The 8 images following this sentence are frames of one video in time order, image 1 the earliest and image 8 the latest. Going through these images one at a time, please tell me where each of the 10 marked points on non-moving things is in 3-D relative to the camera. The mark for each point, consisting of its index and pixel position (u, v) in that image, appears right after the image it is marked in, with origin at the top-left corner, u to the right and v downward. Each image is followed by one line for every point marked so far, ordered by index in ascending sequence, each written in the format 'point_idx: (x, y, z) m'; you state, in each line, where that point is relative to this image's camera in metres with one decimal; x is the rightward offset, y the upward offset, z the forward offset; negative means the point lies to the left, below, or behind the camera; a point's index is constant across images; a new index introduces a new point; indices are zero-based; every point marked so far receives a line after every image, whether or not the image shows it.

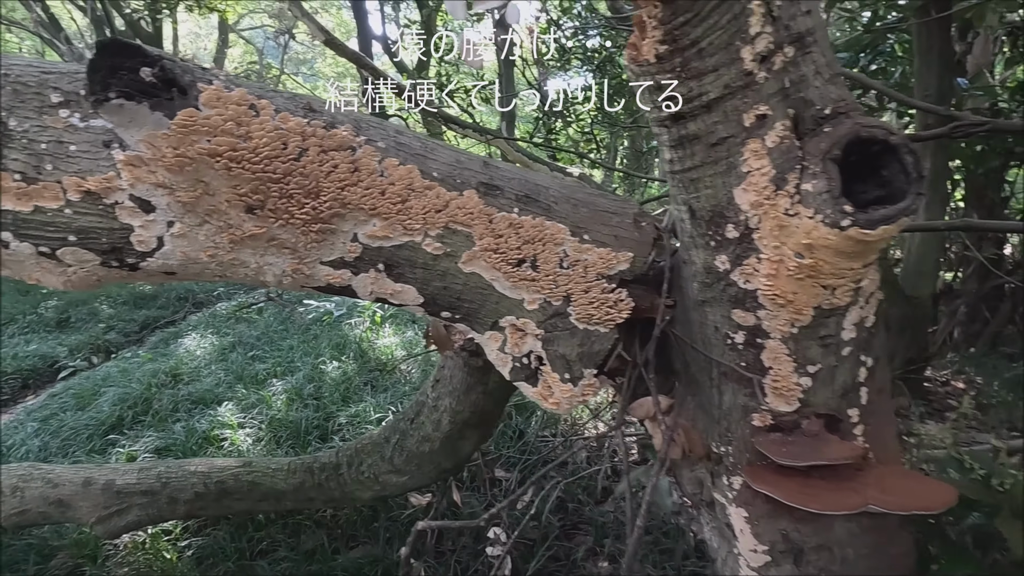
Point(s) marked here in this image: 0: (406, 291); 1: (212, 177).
0: (-0.2, 0.0, +0.8) m
1: (-0.4, +0.1, +0.6) m
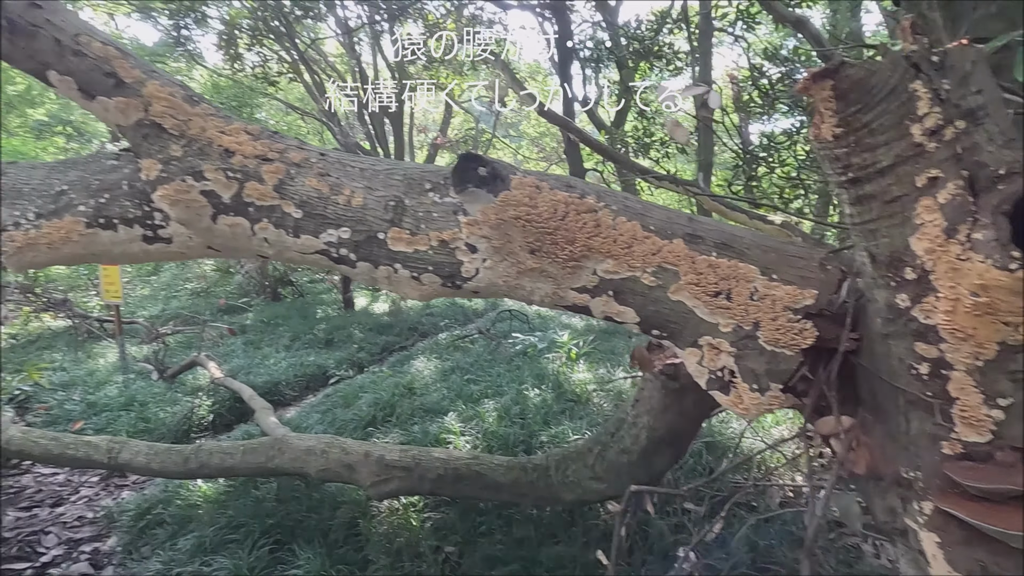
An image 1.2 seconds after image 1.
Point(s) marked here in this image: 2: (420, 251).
0: (+0.2, 0.0, +1.1) m
1: (0.0, +0.1, +1.0) m
2: (-0.2, +0.1, +1.1) m
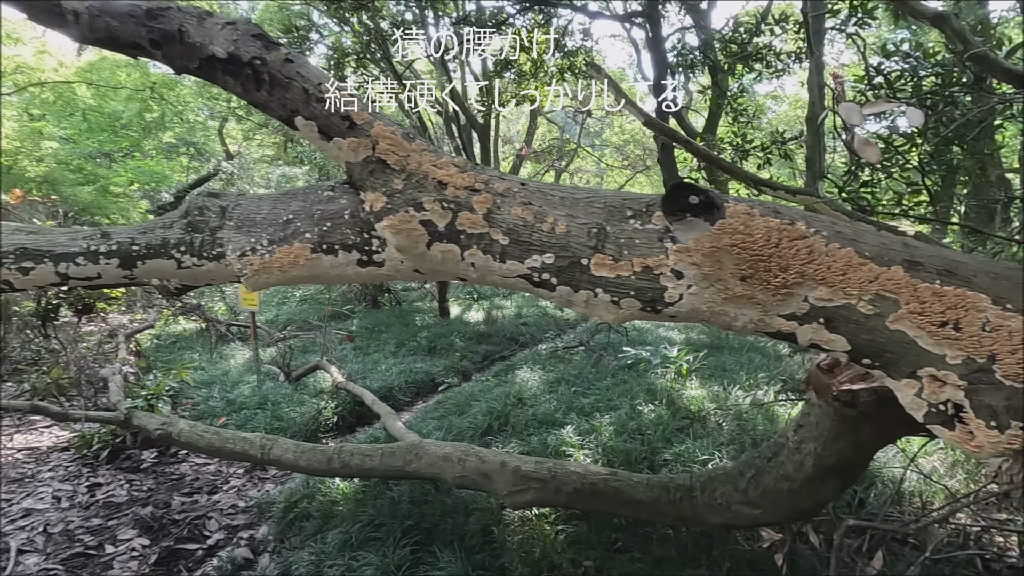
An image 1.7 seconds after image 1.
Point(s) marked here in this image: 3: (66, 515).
0: (+0.6, -0.1, +1.0) m
1: (+0.4, +0.1, +1.0) m
2: (+0.2, 0.0, +1.1) m
3: (-2.6, -1.3, +3.1) m
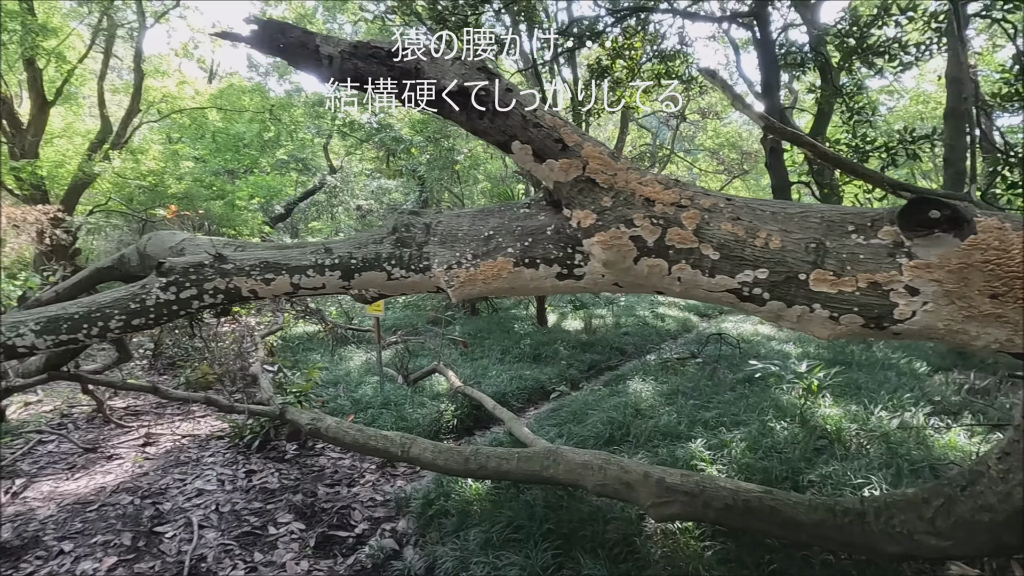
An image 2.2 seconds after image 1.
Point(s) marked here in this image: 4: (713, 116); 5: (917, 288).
0: (+1.1, -0.1, +1.0) m
1: (+0.8, 0.0, +1.0) m
2: (+0.7, 0.0, +1.1) m
3: (-1.8, -1.4, +3.5) m
4: (+4.1, +3.6, +11.1) m
5: (+0.8, 0.0, +1.0) m
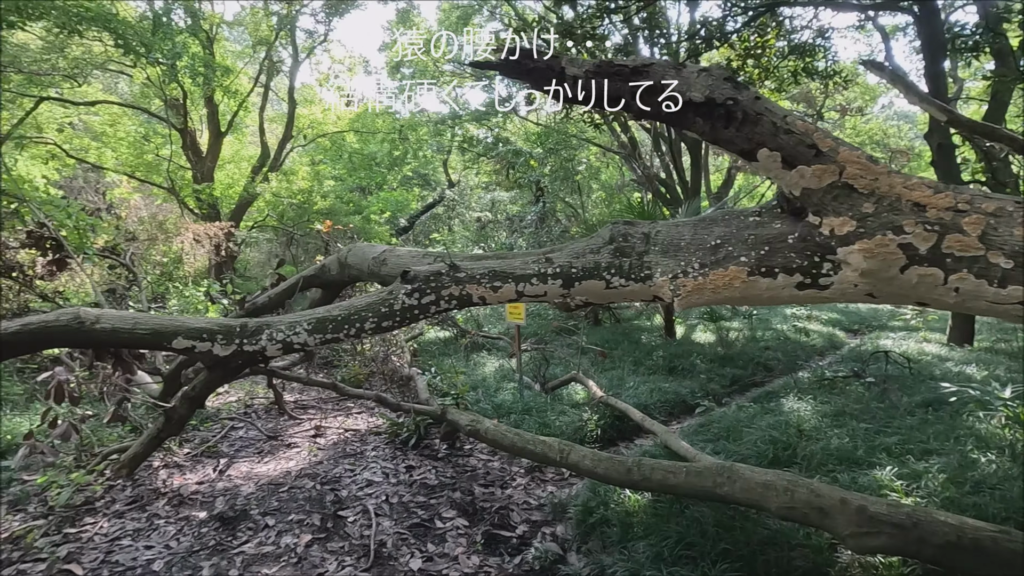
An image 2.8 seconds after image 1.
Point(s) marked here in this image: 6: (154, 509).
0: (+1.5, -0.2, +0.7) m
1: (+1.3, 0.0, +0.8) m
2: (+1.2, 0.0, +0.9) m
3: (-0.8, -1.4, +3.7) m
4: (+6.5, +3.3, +10.1) m
5: (+1.3, 0.0, +0.9) m
6: (-2.3, -1.4, +3.4) m
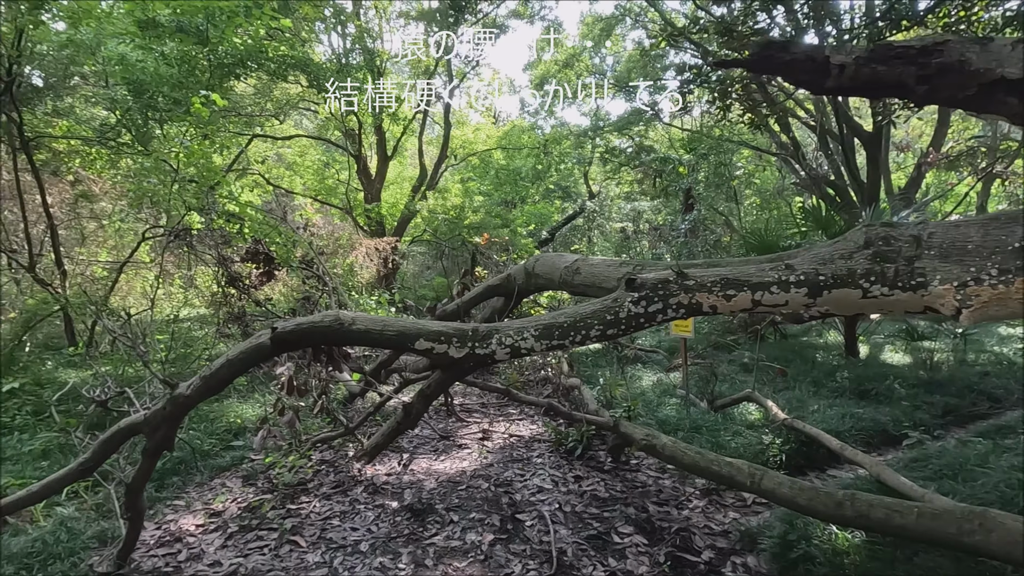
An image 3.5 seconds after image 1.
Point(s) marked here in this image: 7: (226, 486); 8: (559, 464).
0: (+1.9, -0.2, +0.3) m
1: (+1.7, 0.0, +0.4) m
2: (+1.6, 0.0, +0.6) m
3: (+0.4, -1.5, +3.8) m
4: (+9.1, +3.1, +8.2) m
5: (+1.7, 0.0, +0.5) m
6: (-1.1, -1.5, +3.8) m
7: (-2.1, -1.4, +3.9) m
8: (+0.4, -1.4, +4.4) m
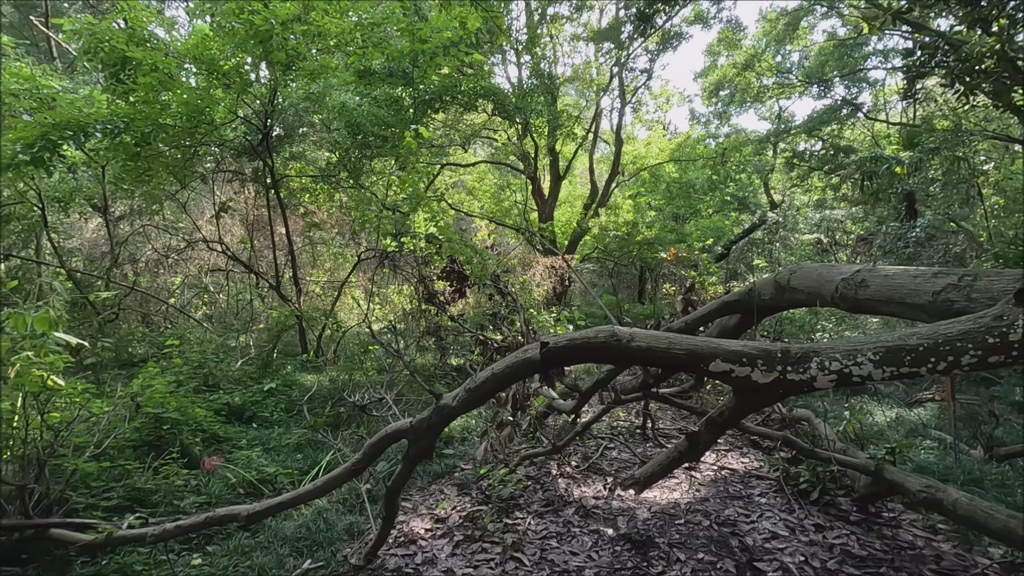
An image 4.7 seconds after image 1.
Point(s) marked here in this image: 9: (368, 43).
0: (+2.3, -0.2, -0.5) m
1: (+2.1, 0.0, -0.3) m
2: (+2.1, 0.0, -0.2) m
3: (+1.8, -1.6, +3.2) m
4: (+11.5, +2.9, +5.1) m
5: (+2.1, 0.0, -0.3) m
6: (+0.4, -1.6, +3.7) m
7: (-0.5, -1.6, +4.1) m
8: (+2.0, -1.6, +3.8) m
9: (-2.1, +3.6, +7.8) m
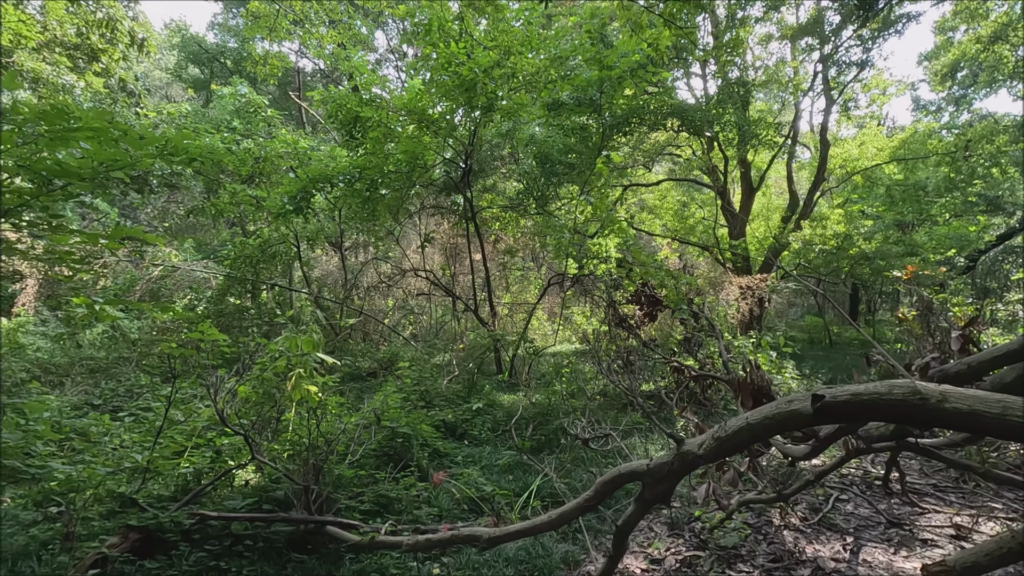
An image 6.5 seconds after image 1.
0: (+2.2, -0.2, -1.3) m
1: (+2.2, 0.0, -1.0) m
2: (+2.2, -0.1, -0.9) m
3: (+3.0, -1.7, +2.4) m
4: (+12.7, +2.8, +1.3) m
5: (+2.2, -0.1, -1.0) m
6: (+1.8, -1.8, +3.3) m
7: (+1.0, -1.8, +3.9) m
8: (+3.3, -1.7, +2.9) m
9: (+0.7, +3.2, +8.2) m
